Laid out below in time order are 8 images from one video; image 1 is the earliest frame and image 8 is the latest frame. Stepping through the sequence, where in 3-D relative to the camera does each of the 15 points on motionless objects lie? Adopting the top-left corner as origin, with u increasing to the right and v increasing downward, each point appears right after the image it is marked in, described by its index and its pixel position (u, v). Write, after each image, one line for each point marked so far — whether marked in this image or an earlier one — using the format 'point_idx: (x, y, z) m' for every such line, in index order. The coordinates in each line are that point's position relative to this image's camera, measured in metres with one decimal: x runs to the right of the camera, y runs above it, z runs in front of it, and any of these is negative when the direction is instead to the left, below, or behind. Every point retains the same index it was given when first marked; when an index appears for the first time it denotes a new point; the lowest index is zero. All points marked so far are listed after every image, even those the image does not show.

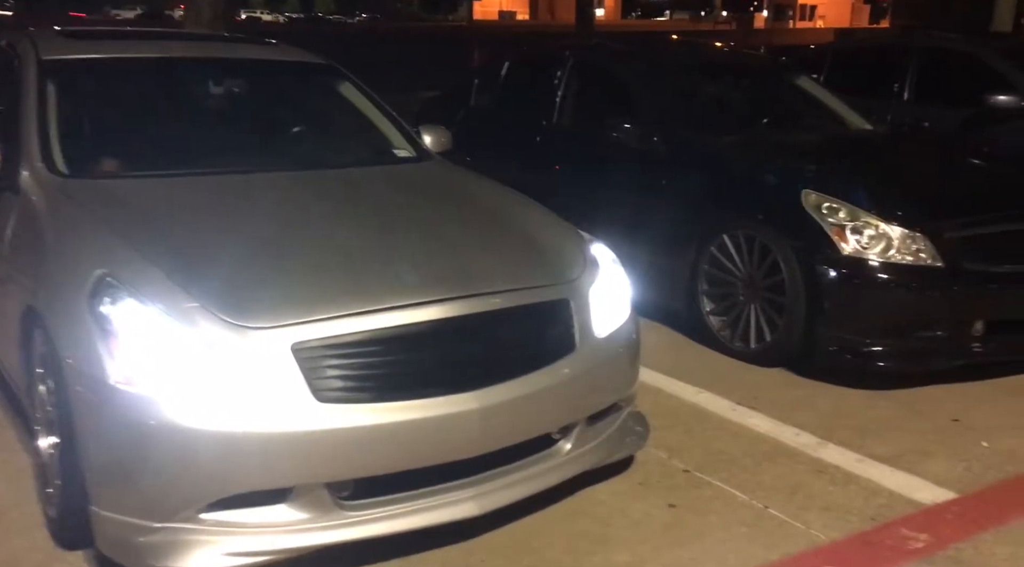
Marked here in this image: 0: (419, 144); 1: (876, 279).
0: (-0.4, +0.6, +4.6) m
1: (+1.7, 0.0, +4.4) m
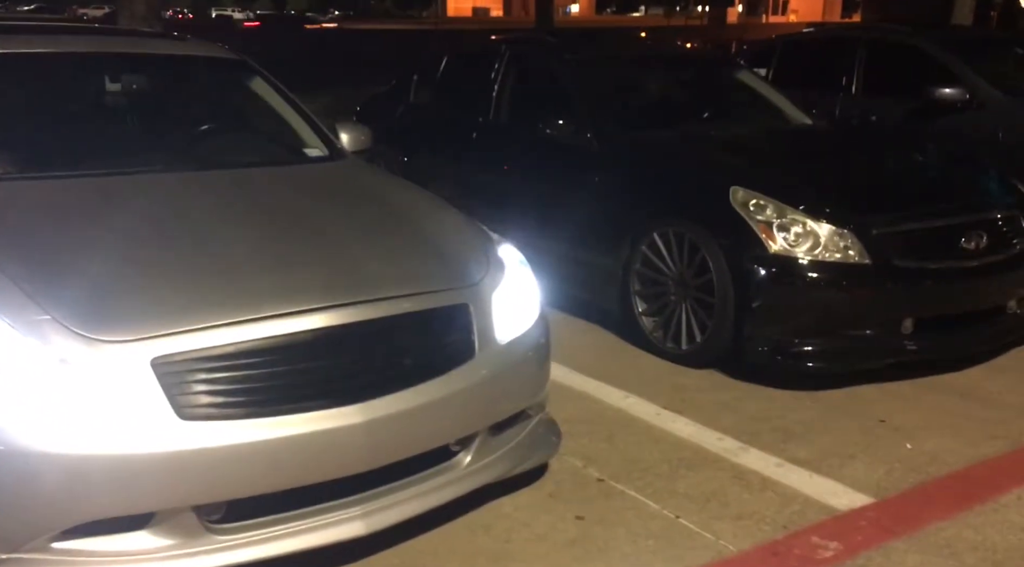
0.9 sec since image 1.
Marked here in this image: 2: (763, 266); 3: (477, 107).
0: (-0.8, +0.6, +4.5) m
1: (+1.3, 0.0, +4.3) m
2: (+1.1, +0.1, +4.4) m
3: (-0.2, +1.2, +6.9) m
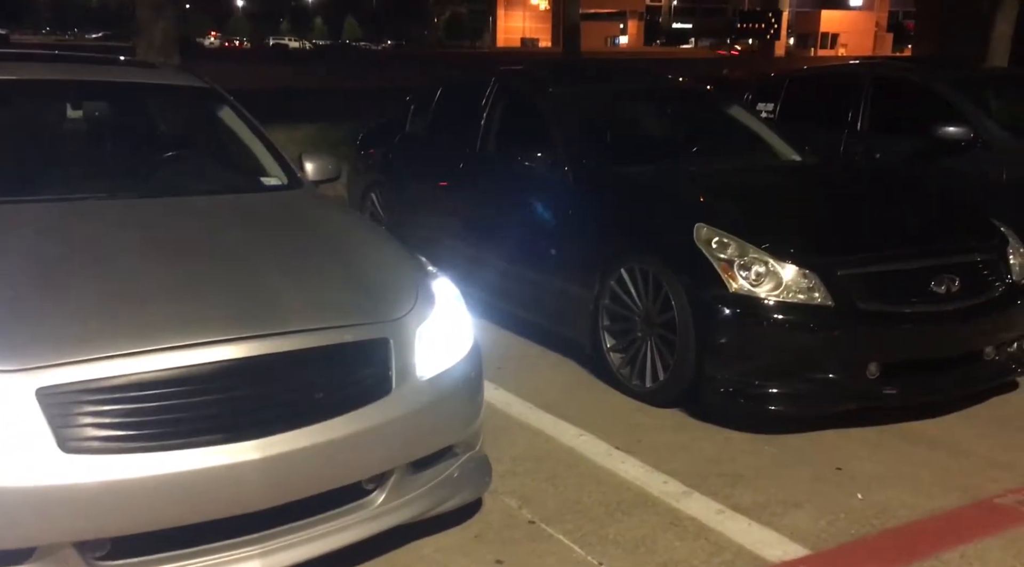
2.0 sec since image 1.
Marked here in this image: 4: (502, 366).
0: (-1.0, +0.5, +4.4) m
1: (+1.1, -0.2, +4.2) m
2: (+0.9, -0.1, +4.3) m
3: (-0.3, +1.0, +6.9) m
4: (0.0, -0.5, +5.3) m
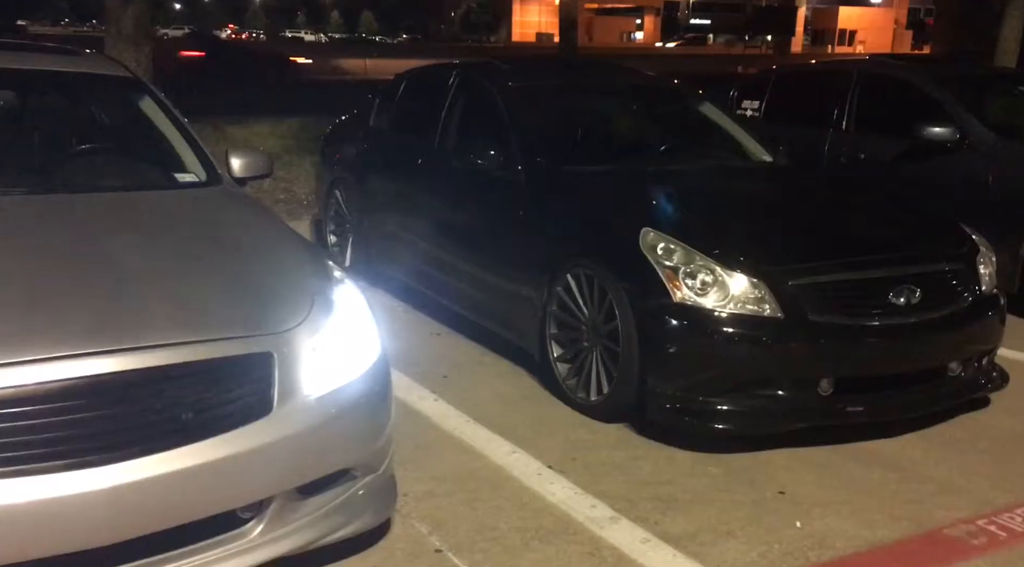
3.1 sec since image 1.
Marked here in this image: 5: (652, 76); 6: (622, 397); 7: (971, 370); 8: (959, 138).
0: (-1.3, +0.5, +4.2) m
1: (+0.8, -0.2, +4.0) m
2: (+0.7, -0.1, +4.0) m
3: (-0.6, +1.0, +6.6) m
4: (-0.3, -0.5, +5.1) m
5: (+0.9, +1.4, +6.6) m
6: (+0.5, -0.5, +4.3) m
7: (+2.1, -0.4, +4.6) m
8: (+3.3, +1.1, +7.3) m
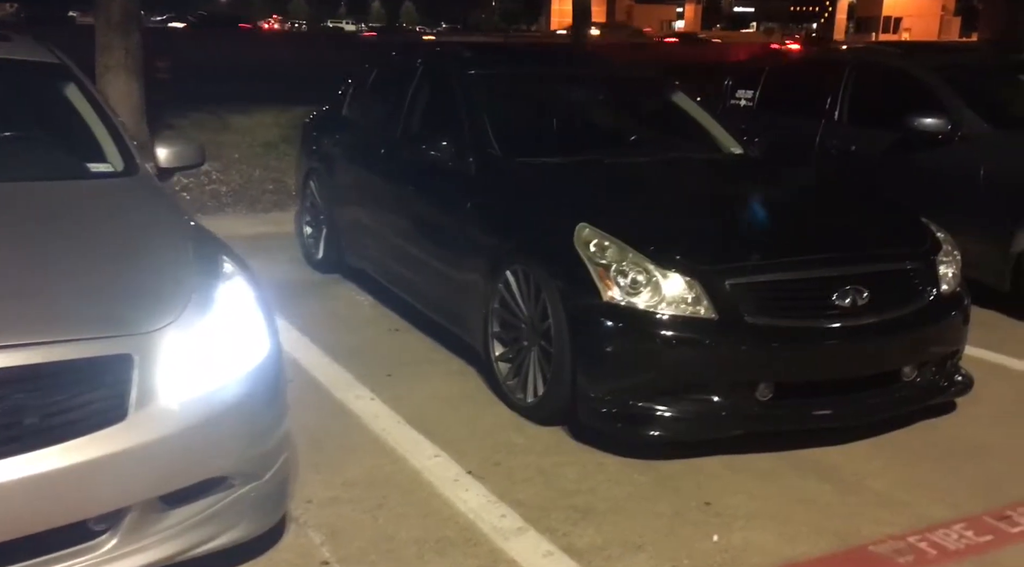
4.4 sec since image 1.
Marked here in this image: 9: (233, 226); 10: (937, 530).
0: (-1.5, +0.5, +4.1) m
1: (+0.5, -0.2, +3.8) m
2: (+0.4, -0.1, +3.9) m
3: (-0.8, +1.0, +6.5) m
4: (-0.6, -0.4, +4.9) m
5: (+0.7, +1.4, +6.4) m
6: (+0.2, -0.5, +4.1) m
7: (+1.8, -0.4, +4.3) m
8: (+3.1, +1.1, +7.0) m
9: (-2.5, +0.5, +9.1) m
10: (+1.4, -0.8, +3.4) m
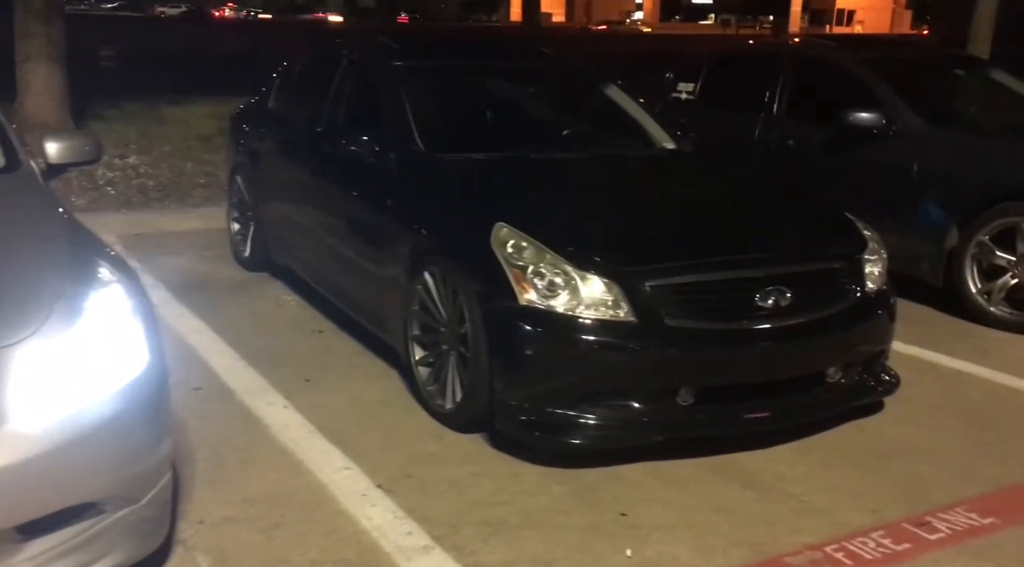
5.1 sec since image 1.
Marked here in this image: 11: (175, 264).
0: (-1.9, +0.5, +3.8) m
1: (+0.2, -0.2, +3.6) m
2: (0.0, -0.1, +3.7) m
3: (-1.2, +1.1, +6.2) m
4: (-1.0, -0.5, +4.7) m
5: (+0.3, +1.4, +6.3) m
6: (-0.2, -0.5, +4.0) m
7: (+1.5, -0.4, +4.3) m
8: (+2.6, +1.1, +7.0) m
9: (-3.1, +0.5, +8.8) m
10: (+1.1, -0.8, +3.3) m
11: (-2.6, +0.2, +7.5) m
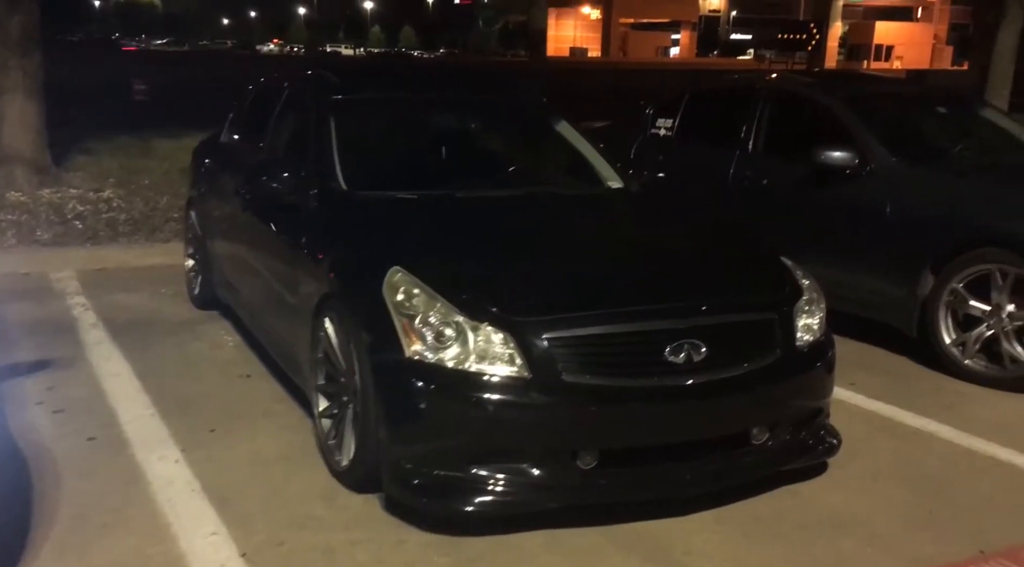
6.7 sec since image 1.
0: (-2.3, +0.3, +3.6) m
1: (-0.2, -0.4, +3.4) m
2: (-0.4, -0.3, +3.4) m
3: (-1.5, +0.8, +6.0) m
4: (-1.3, -0.7, +4.5) m
5: (0.0, +1.2, +6.1) m
6: (-0.5, -0.7, +3.7) m
7: (+1.1, -0.6, +3.9) m
8: (+2.3, +0.8, +6.7) m
9: (-3.4, +0.2, +8.6) m
10: (+0.7, -1.0, +2.9) m
11: (-2.9, -0.1, +7.3) m
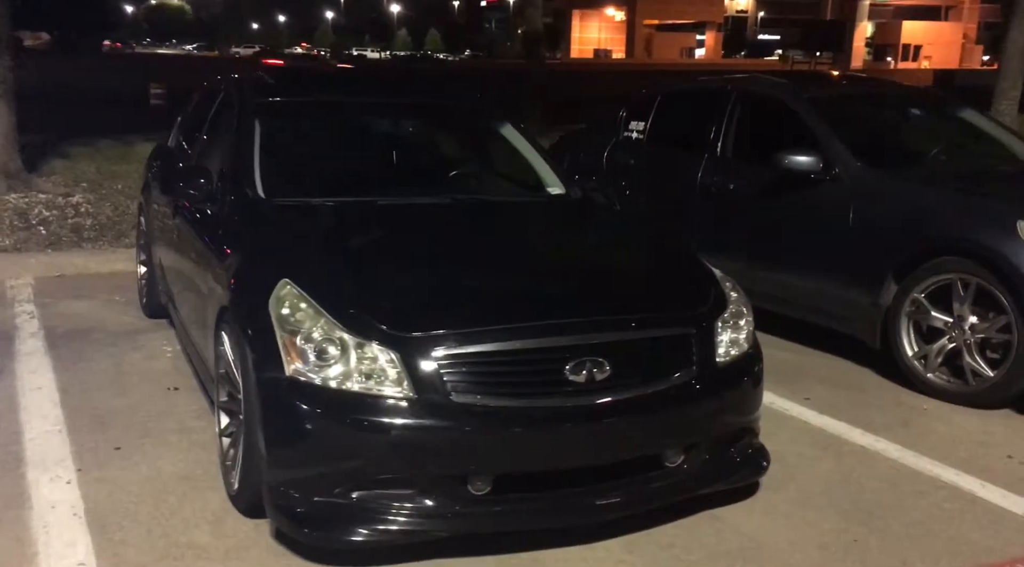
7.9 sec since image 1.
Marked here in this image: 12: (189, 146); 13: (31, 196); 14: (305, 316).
0: (-2.6, +0.3, +3.5) m
1: (-0.5, -0.4, +3.2) m
2: (-0.7, -0.4, +3.2) m
3: (-1.9, +0.8, +5.9) m
4: (-1.7, -0.7, +4.3) m
5: (-0.3, +1.1, +5.9) m
6: (-0.9, -0.7, +3.5) m
7: (+0.7, -0.7, +3.7) m
8: (+2.0, +0.7, +6.4) m
9: (-3.6, +0.2, +8.4) m
10: (+0.4, -1.1, +2.7) m
11: (-3.2, -0.2, +7.2) m
12: (-2.0, +0.8, +6.1) m
13: (-4.8, +0.9, +10.0) m
14: (-0.7, -0.1, +3.3) m
